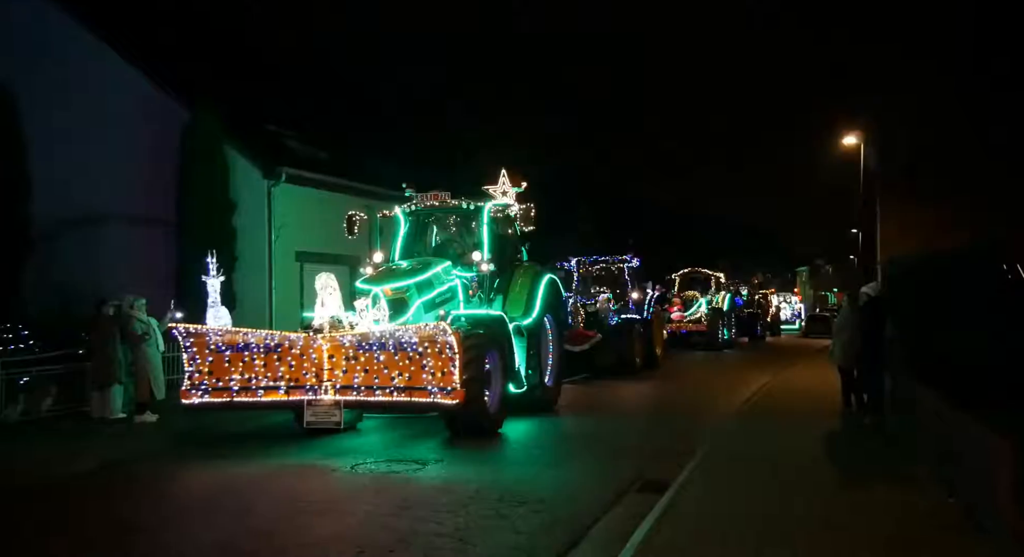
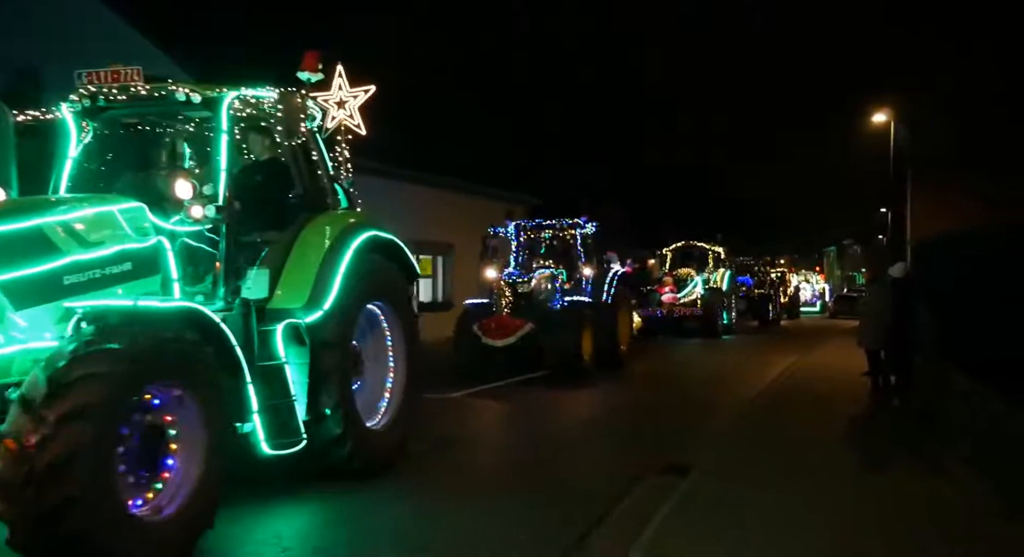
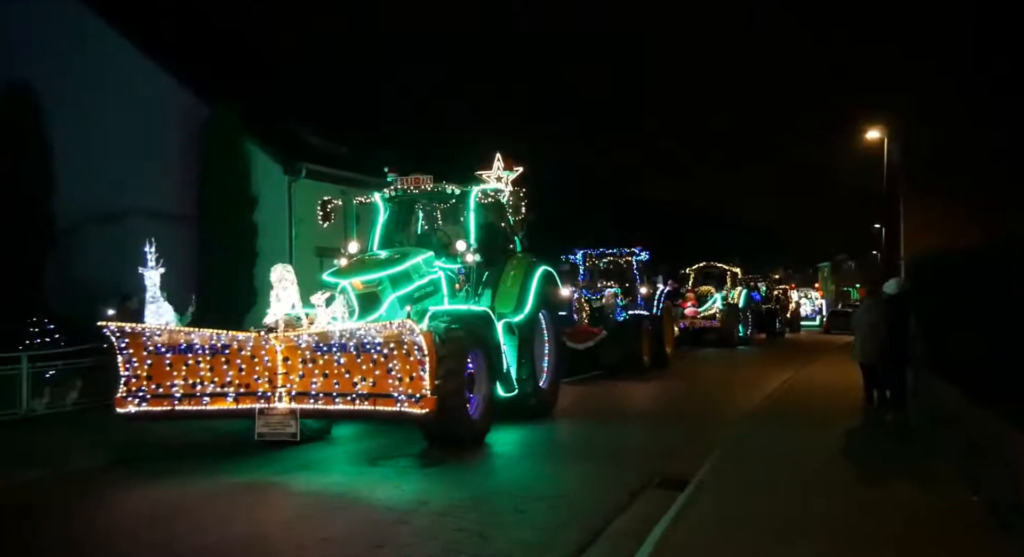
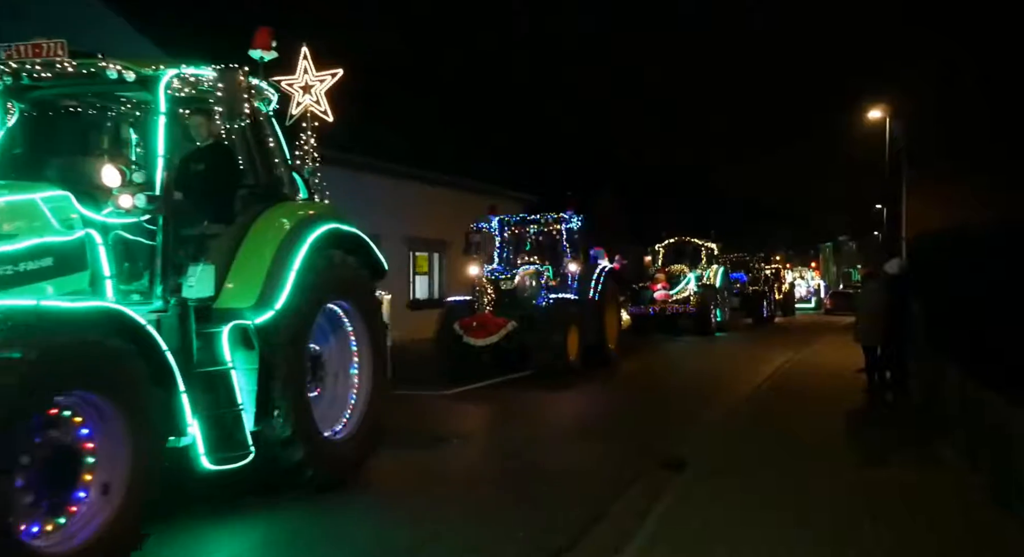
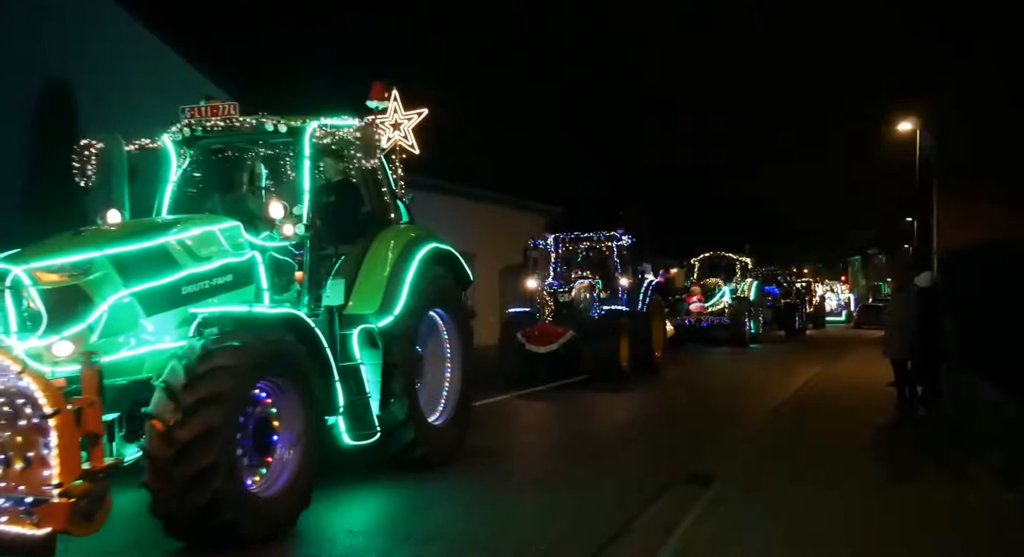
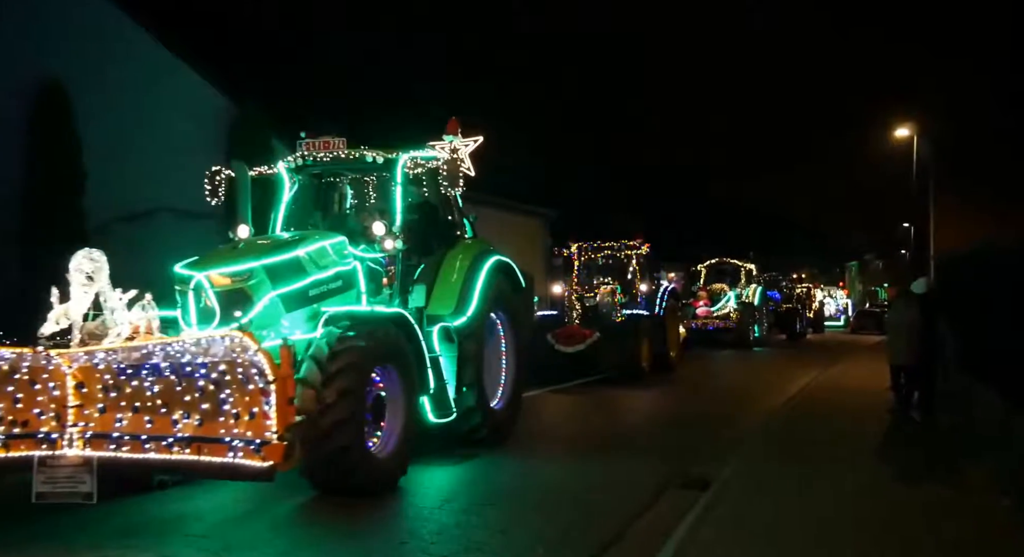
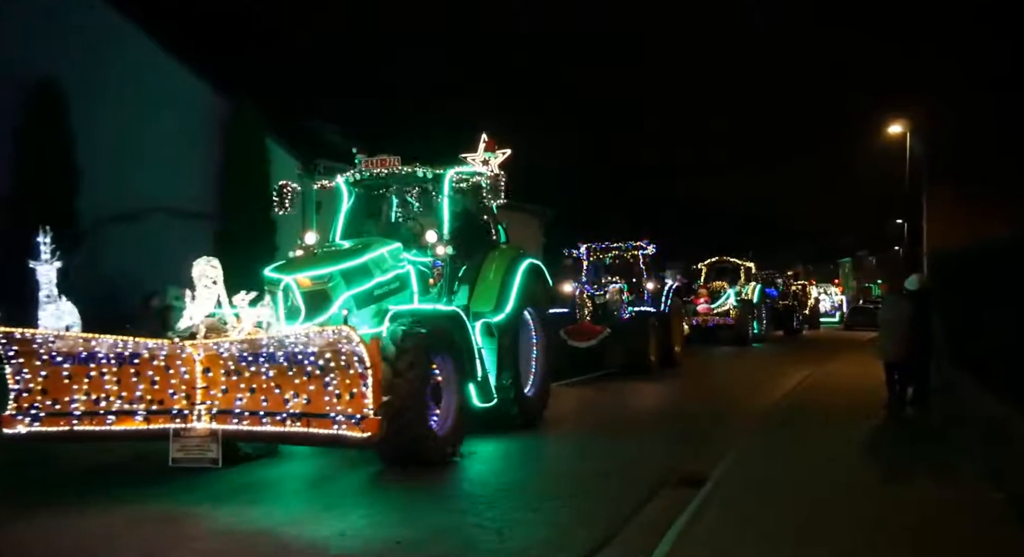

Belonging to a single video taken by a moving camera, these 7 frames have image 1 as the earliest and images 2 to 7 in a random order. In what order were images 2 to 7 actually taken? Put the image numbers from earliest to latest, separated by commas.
3, 7, 6, 5, 2, 4
